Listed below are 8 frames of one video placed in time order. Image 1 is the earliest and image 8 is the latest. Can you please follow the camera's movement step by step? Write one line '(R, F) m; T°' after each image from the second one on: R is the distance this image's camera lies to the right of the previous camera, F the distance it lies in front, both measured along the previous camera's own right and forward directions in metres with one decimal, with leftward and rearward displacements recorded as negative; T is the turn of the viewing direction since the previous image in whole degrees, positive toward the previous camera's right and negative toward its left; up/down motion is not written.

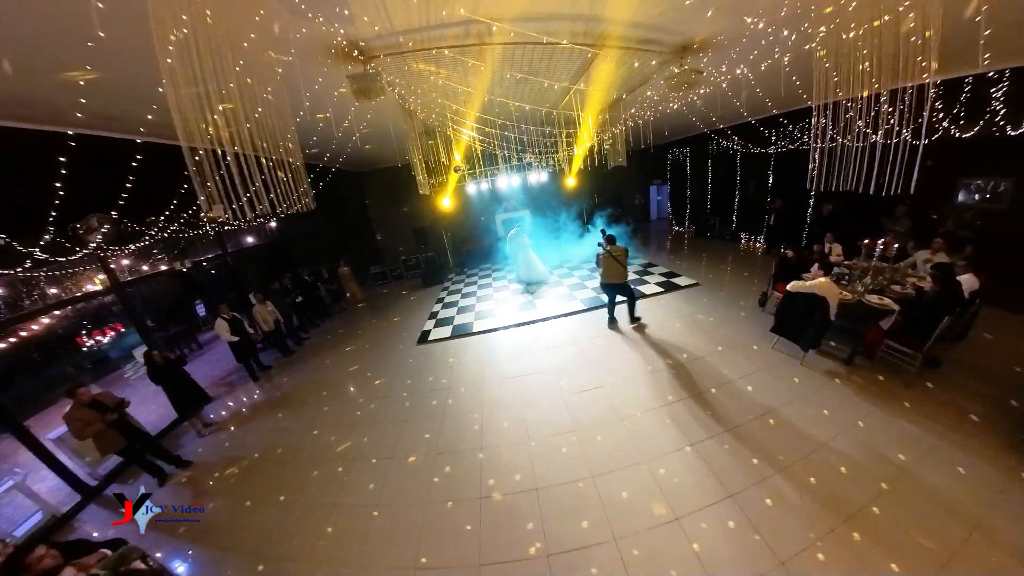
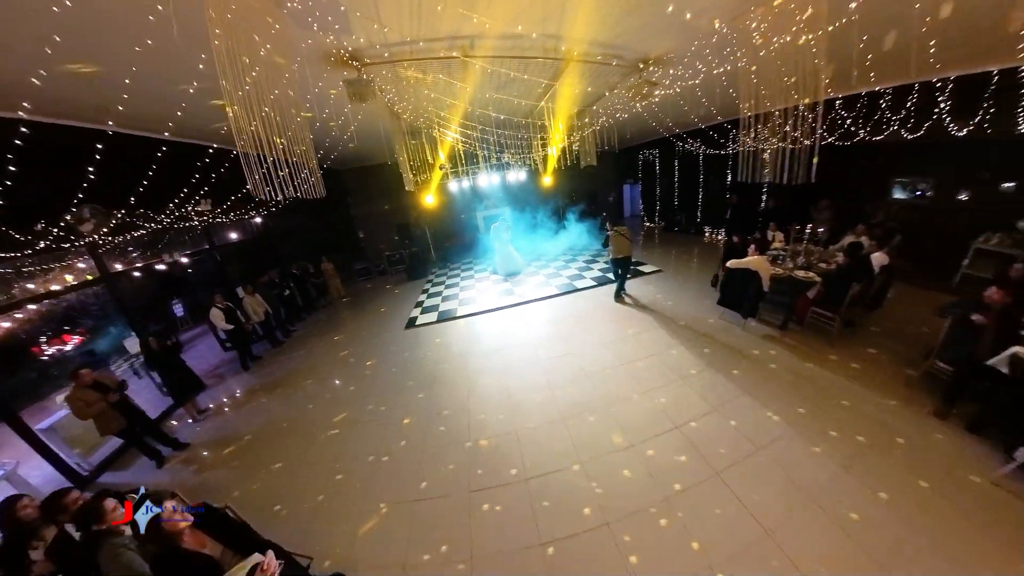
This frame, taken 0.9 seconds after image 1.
(0.0, -0.4) m; +3°
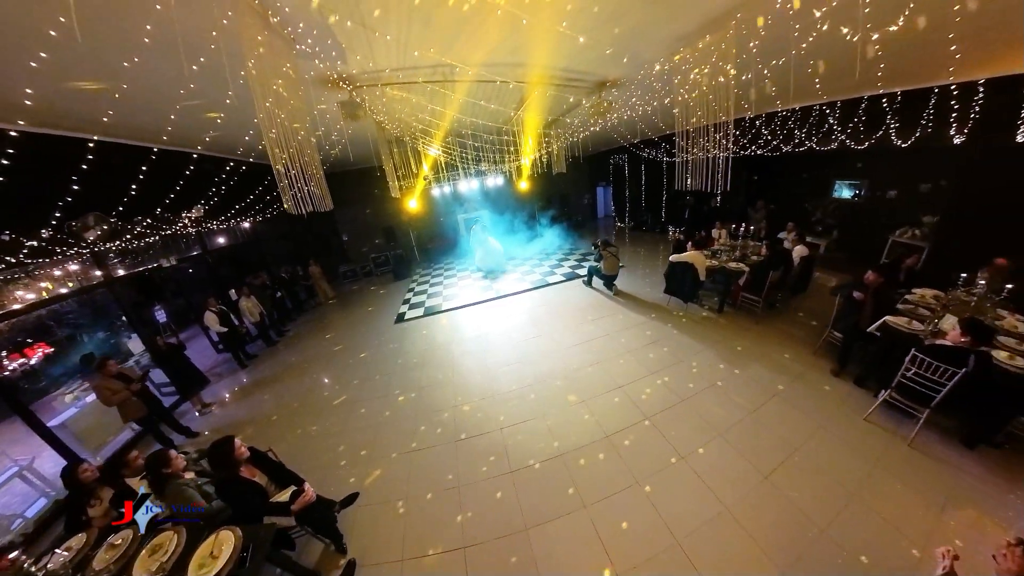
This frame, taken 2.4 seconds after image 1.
(+0.1, -0.5) m; +3°
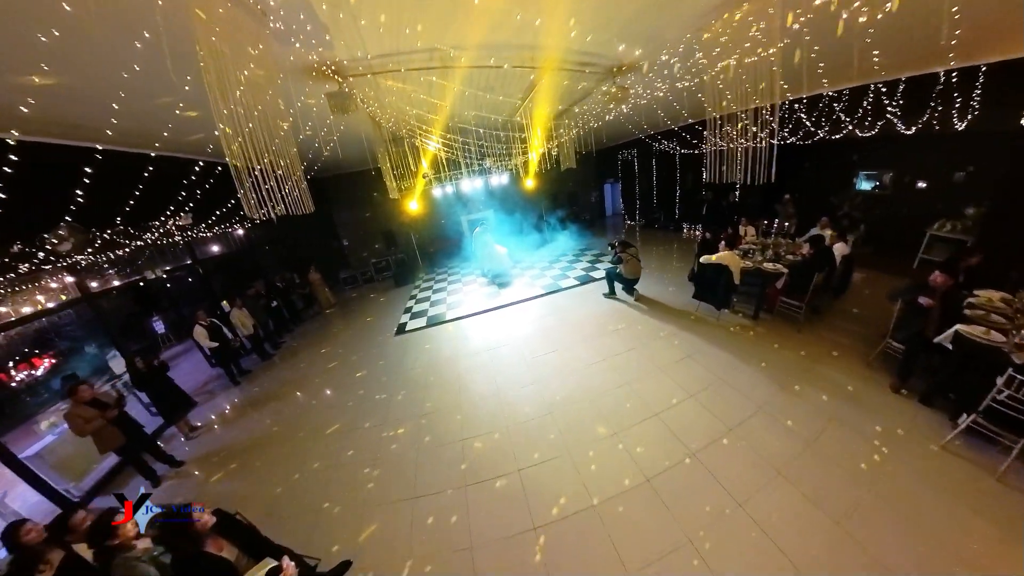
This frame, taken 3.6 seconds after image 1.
(-0.1, +0.4) m; -1°
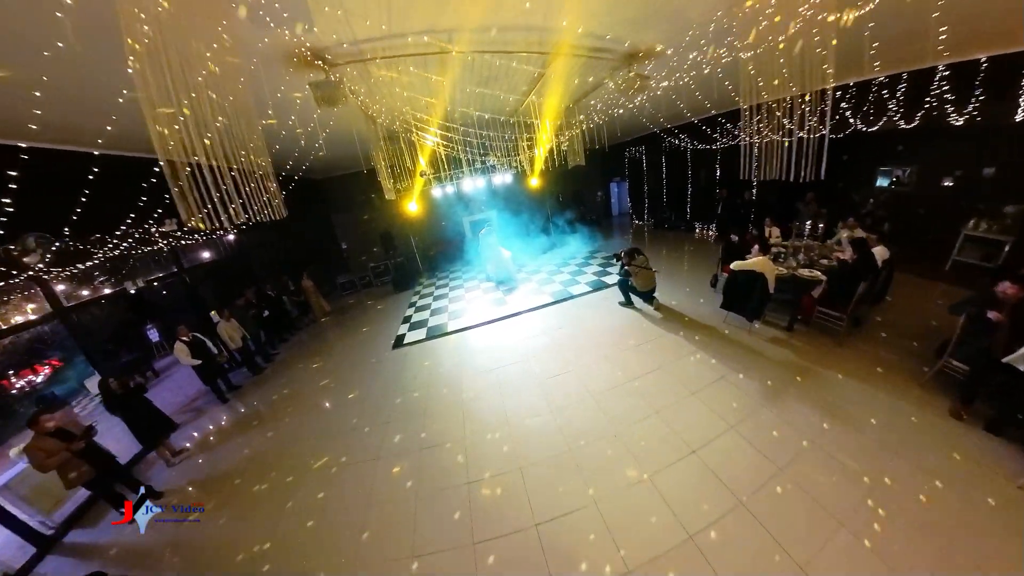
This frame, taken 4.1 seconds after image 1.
(-0.1, +0.4) m; 0°
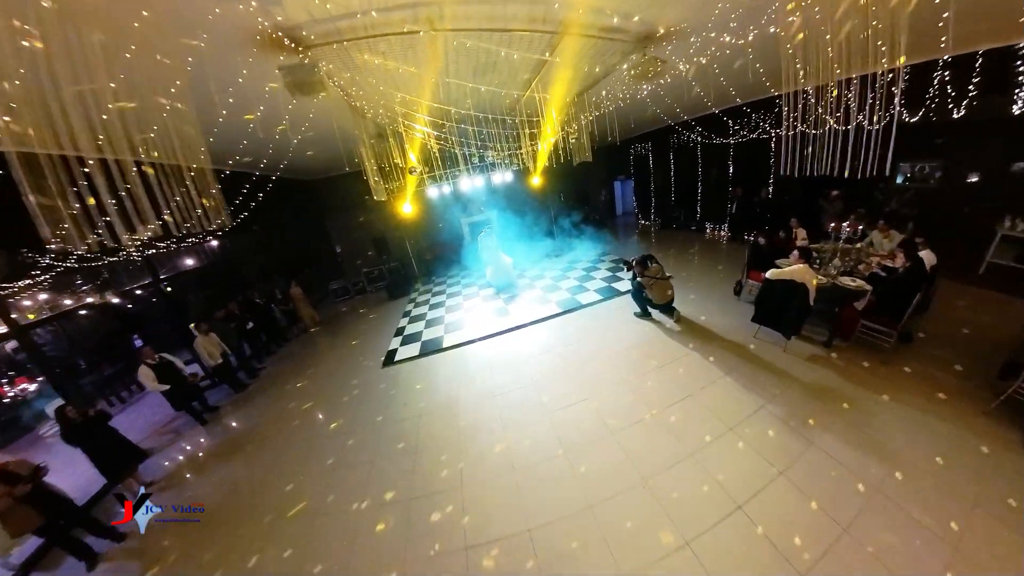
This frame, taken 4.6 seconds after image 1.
(0.0, +0.4) m; 0°
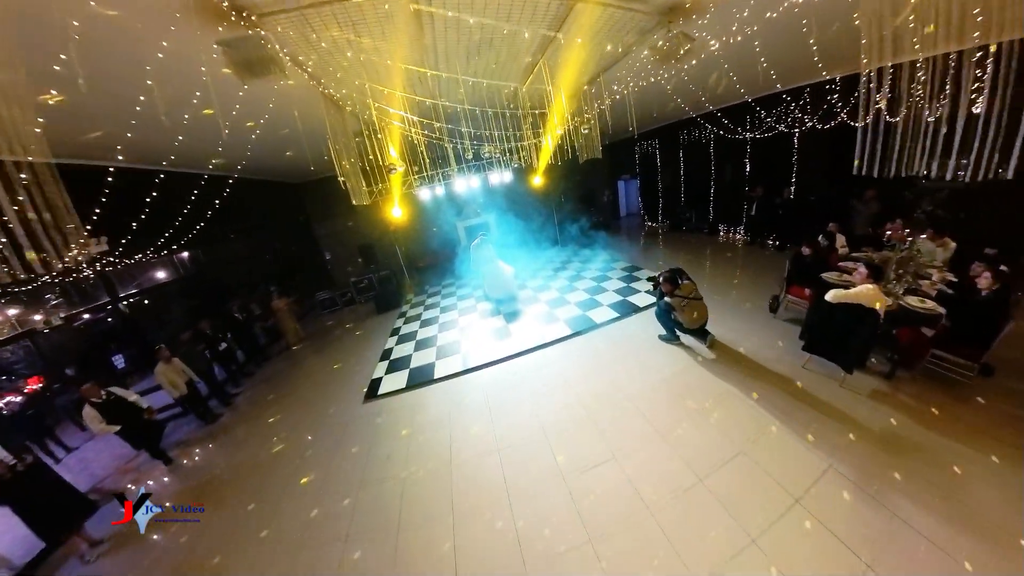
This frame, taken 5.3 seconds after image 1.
(0.0, +0.5) m; 0°
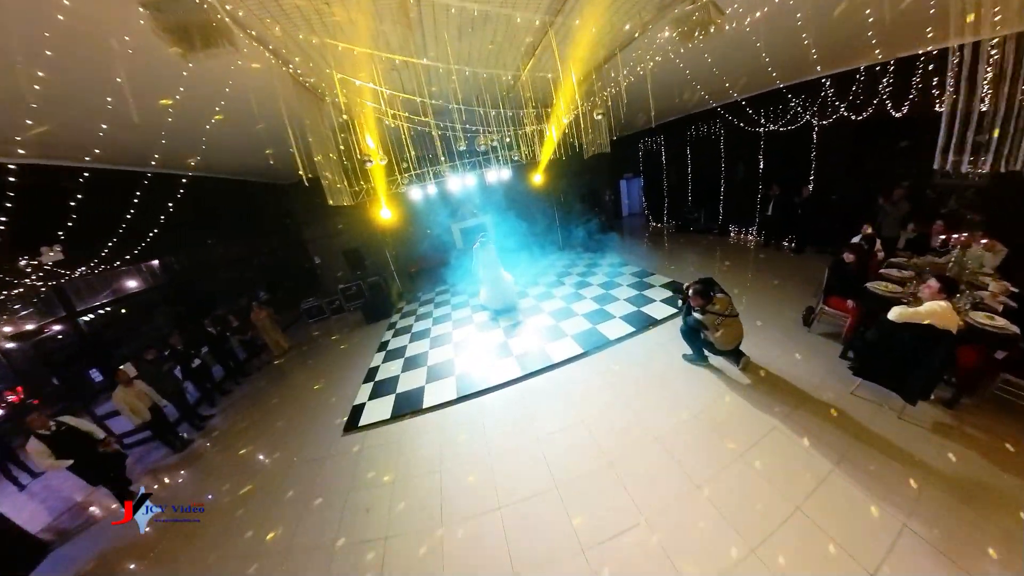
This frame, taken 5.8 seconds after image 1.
(0.0, +0.4) m; 0°
